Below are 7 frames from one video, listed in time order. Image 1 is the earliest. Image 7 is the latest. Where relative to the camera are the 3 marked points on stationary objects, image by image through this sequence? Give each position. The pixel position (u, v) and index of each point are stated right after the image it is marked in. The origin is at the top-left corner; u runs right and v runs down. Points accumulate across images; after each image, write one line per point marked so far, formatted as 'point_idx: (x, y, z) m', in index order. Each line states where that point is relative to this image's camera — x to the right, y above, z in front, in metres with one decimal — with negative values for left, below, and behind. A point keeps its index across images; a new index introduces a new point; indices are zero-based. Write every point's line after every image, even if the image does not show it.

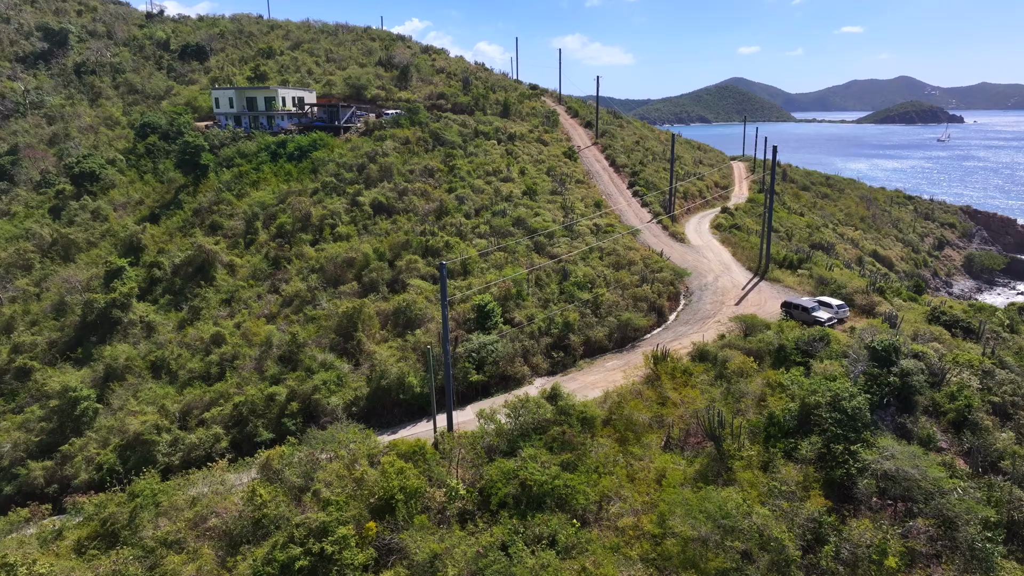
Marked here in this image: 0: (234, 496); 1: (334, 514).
0: (-5.2, -3.9, +13.3) m
1: (-2.8, -3.6, +11.2) m
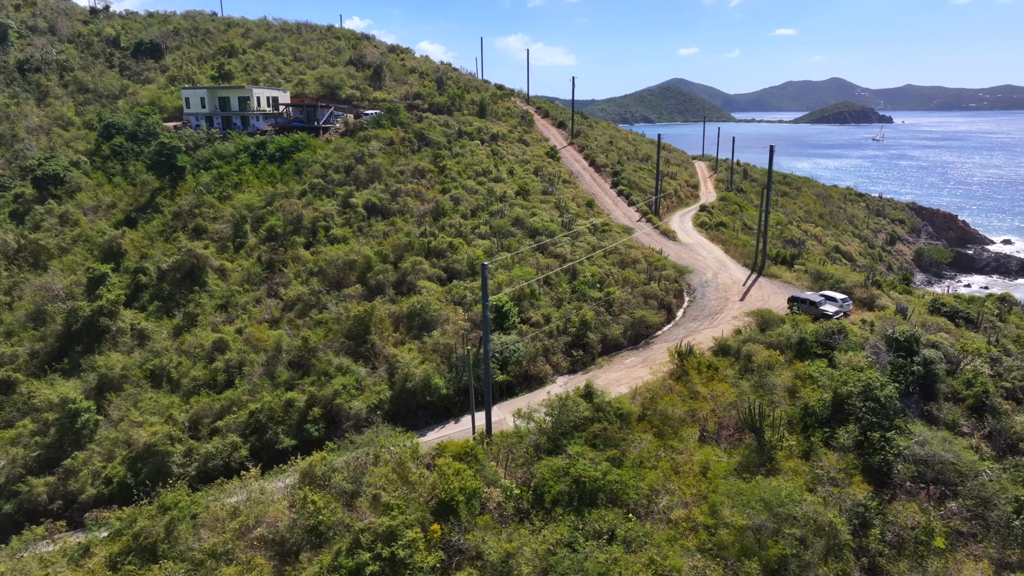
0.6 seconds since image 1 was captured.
0: (-4.3, -4.0, +13.0) m
1: (-1.7, -3.6, +11.2) m
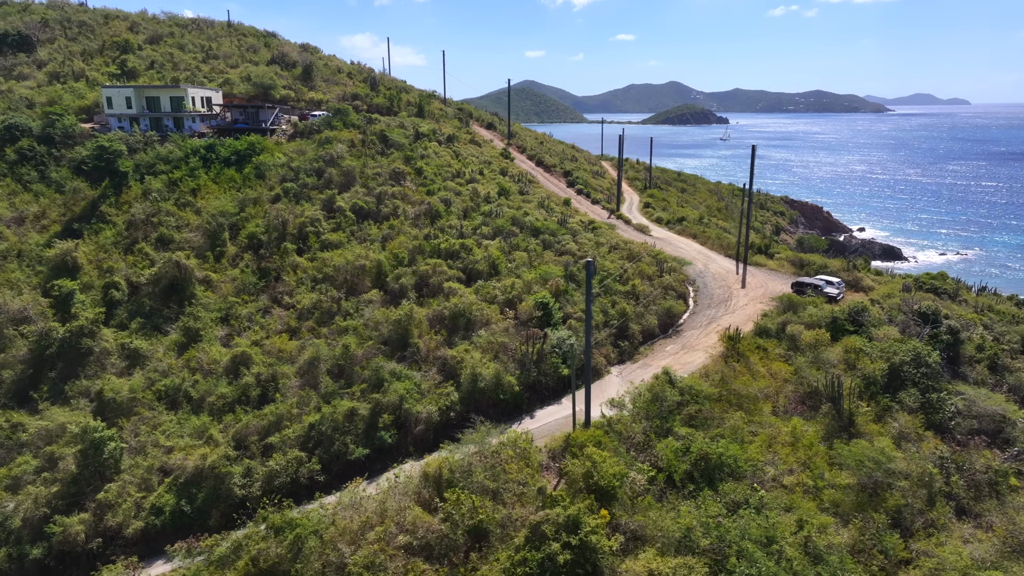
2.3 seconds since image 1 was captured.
0: (-1.8, -4.1, +12.9) m
1: (+1.0, -3.6, +11.6) m
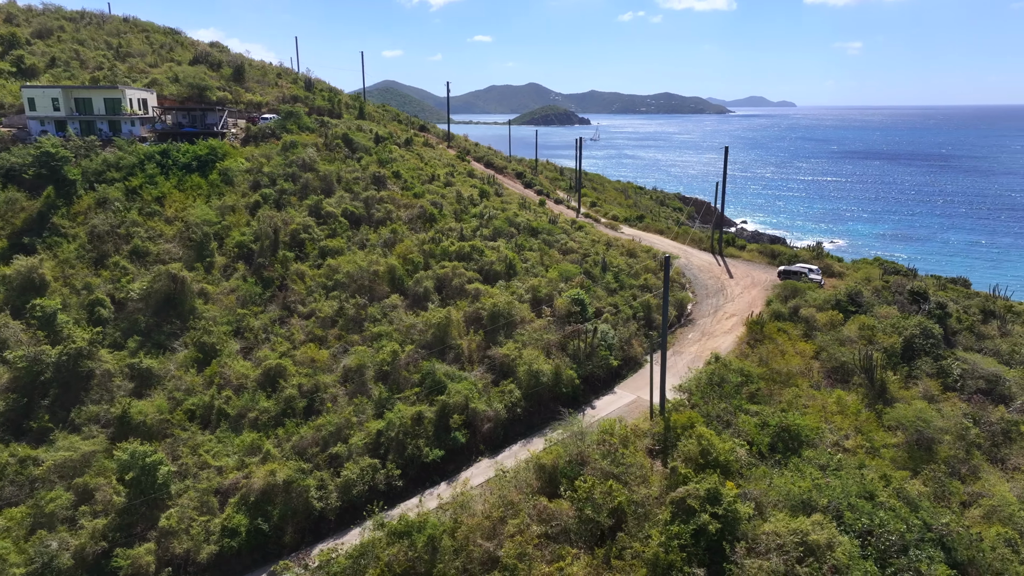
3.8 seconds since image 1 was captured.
0: (+0.4, -4.1, +13.4) m
1: (+3.4, -3.5, +12.6) m
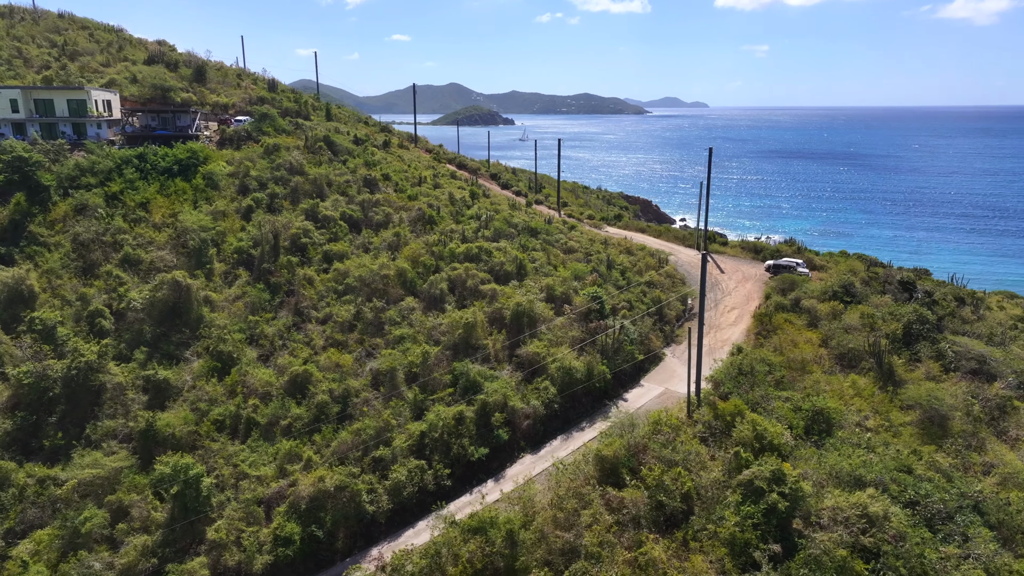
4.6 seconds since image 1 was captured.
0: (+1.8, -4.0, +13.9) m
1: (+4.8, -3.3, +13.4) m
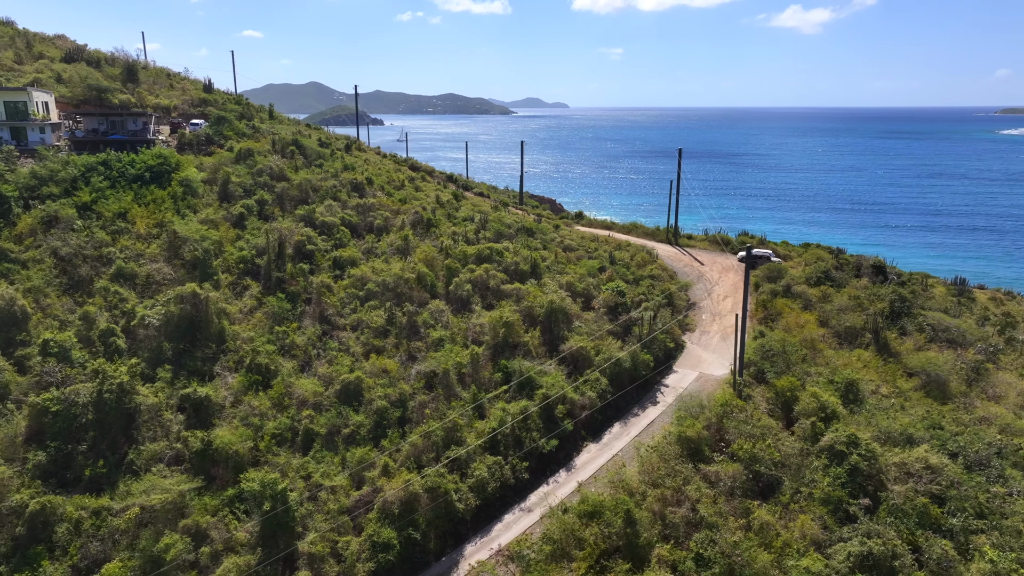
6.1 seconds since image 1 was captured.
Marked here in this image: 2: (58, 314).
0: (+3.9, -3.9, +15.1) m
1: (+7.0, -3.1, +15.2) m
2: (-12.7, -0.7, +19.7) m
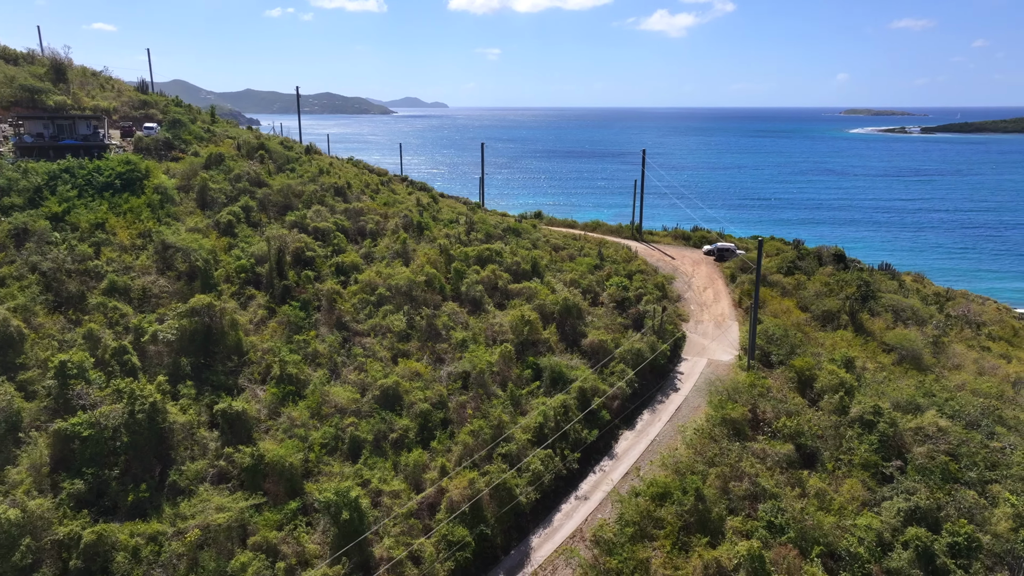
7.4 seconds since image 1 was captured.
0: (+5.4, -3.7, +16.4) m
1: (+8.3, -2.7, +16.9) m
2: (-11.9, -1.2, +18.4) m
